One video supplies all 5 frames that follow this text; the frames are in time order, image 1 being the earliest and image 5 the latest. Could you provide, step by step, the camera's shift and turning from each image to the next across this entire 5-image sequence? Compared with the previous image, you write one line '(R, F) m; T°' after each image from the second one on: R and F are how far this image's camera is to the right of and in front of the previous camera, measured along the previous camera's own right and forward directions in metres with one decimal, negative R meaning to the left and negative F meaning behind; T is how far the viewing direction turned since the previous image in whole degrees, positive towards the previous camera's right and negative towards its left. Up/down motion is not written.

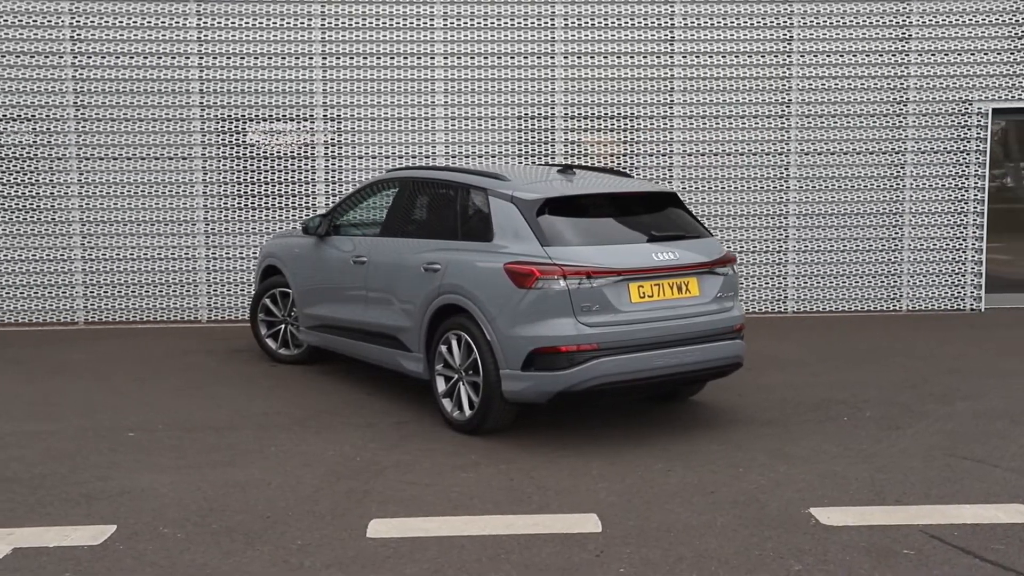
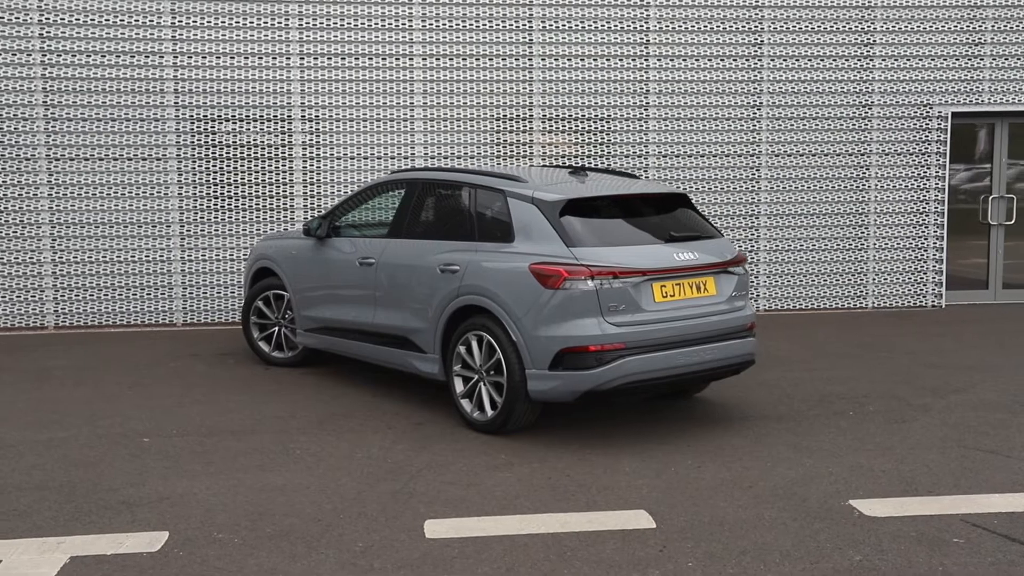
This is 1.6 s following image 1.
(-0.5, 0.0) m; +4°
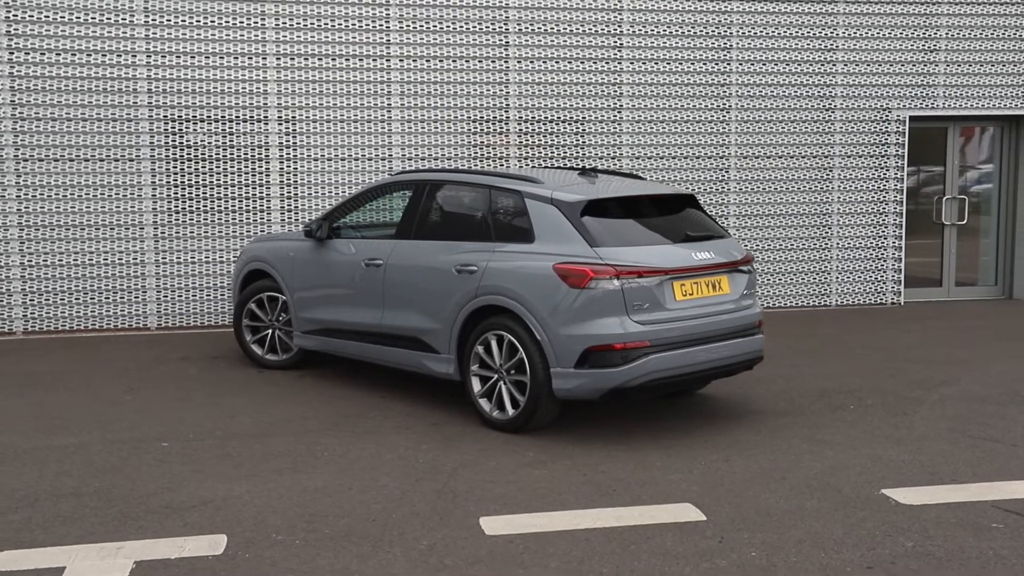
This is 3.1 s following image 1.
(-0.5, 0.0) m; +4°
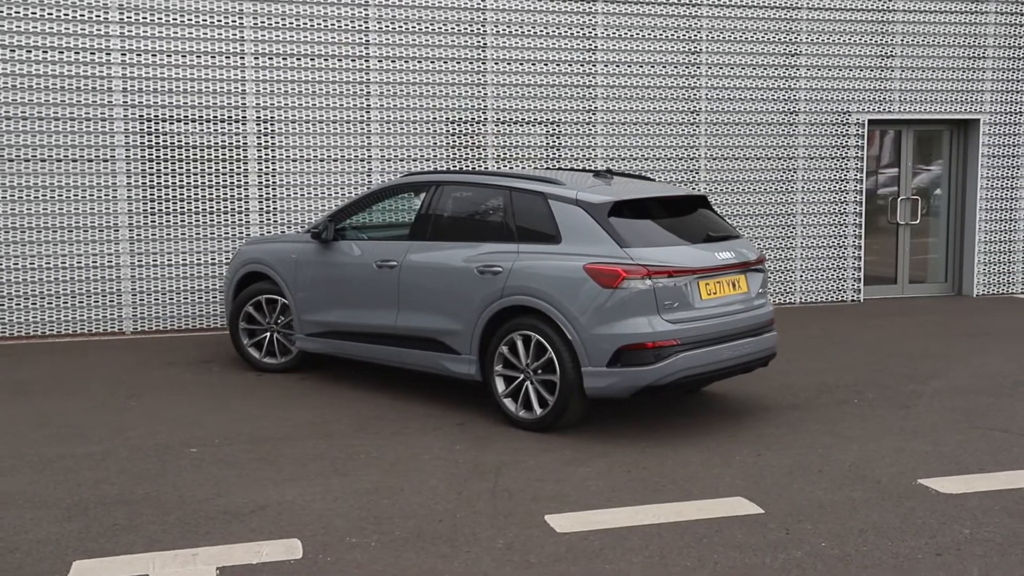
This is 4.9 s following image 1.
(-0.6, 0.0) m; +4°
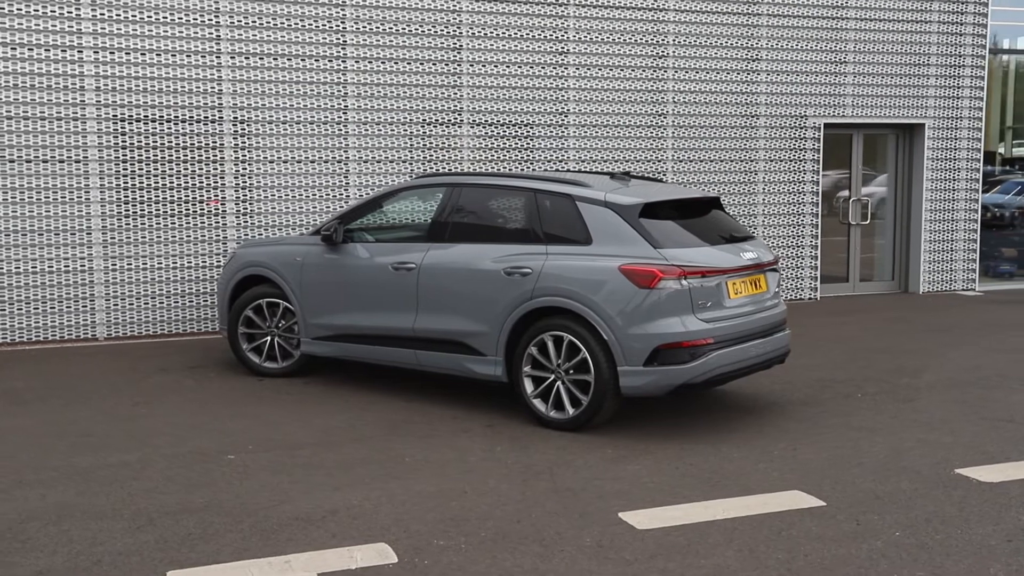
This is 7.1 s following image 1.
(-0.7, 0.0) m; +5°
